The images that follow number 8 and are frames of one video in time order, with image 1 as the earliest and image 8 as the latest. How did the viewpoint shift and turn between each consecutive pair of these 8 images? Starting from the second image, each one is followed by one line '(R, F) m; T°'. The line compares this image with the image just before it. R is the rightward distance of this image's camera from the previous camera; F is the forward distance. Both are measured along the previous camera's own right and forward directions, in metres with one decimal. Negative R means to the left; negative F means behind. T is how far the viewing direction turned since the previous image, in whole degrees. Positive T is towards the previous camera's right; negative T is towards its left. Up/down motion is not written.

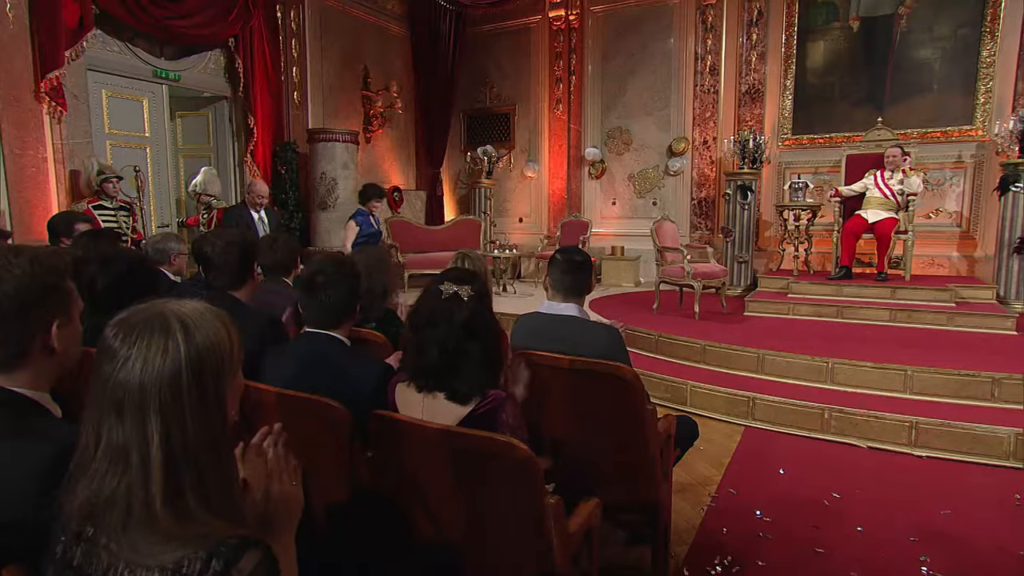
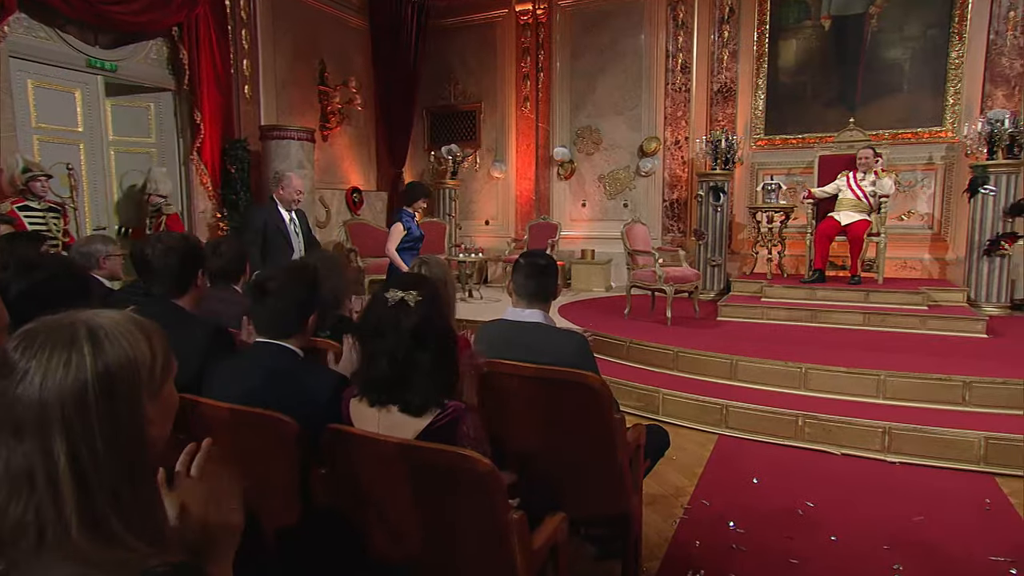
(0.0, +0.3) m; +3°
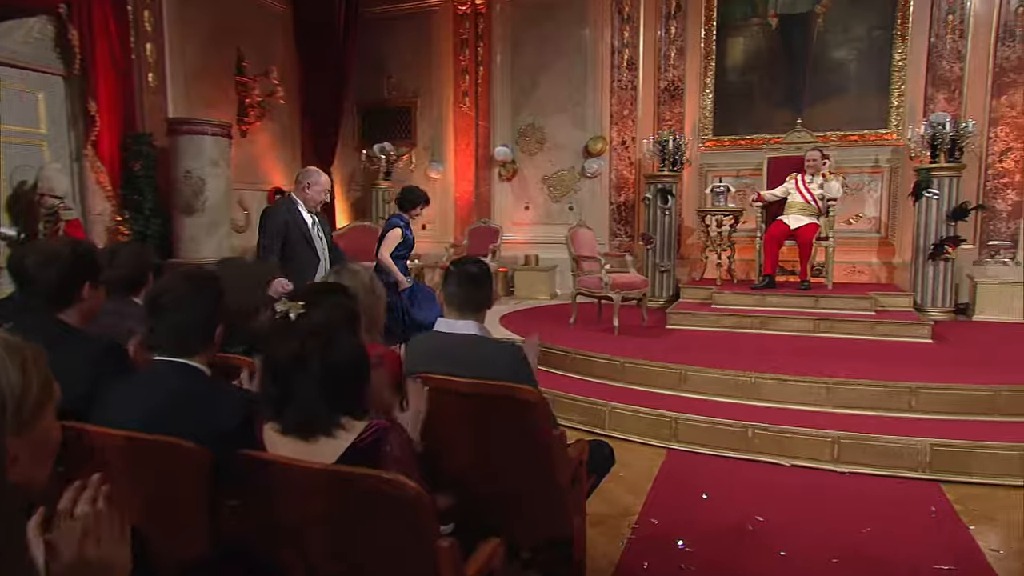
(+0.1, +0.4) m; +5°
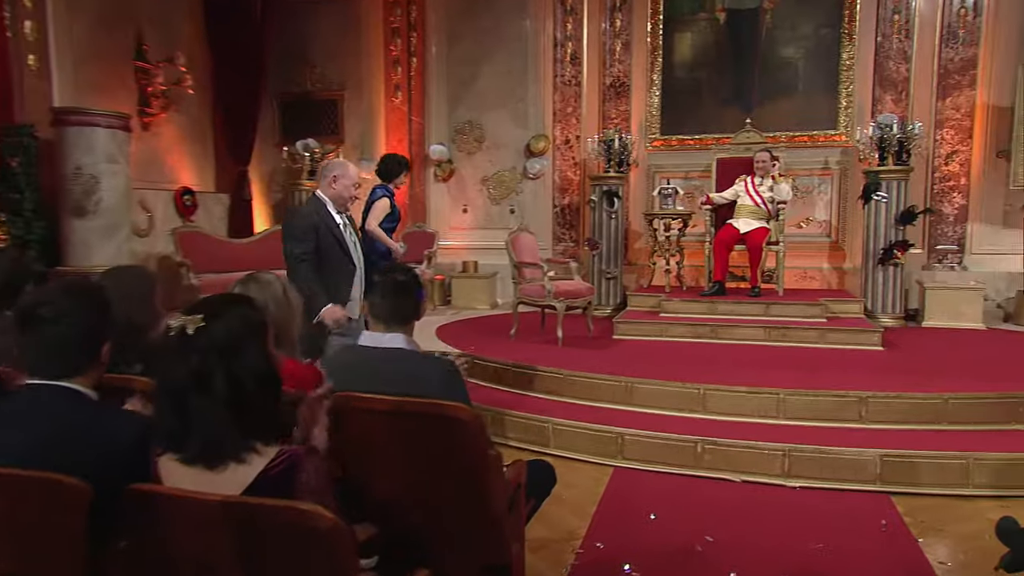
(+0.1, +0.4) m; +4°
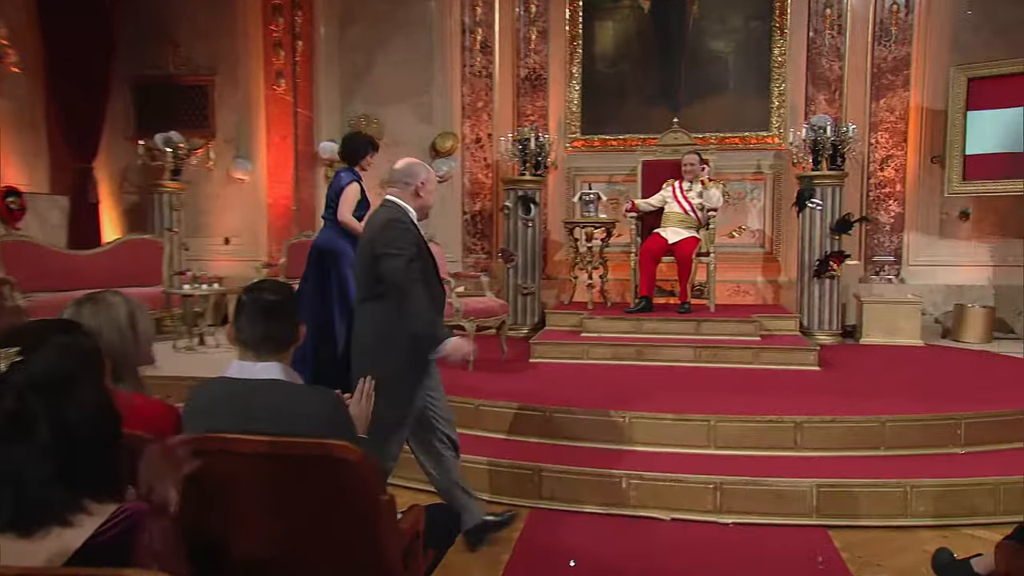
(+0.3, +0.7) m; +5°
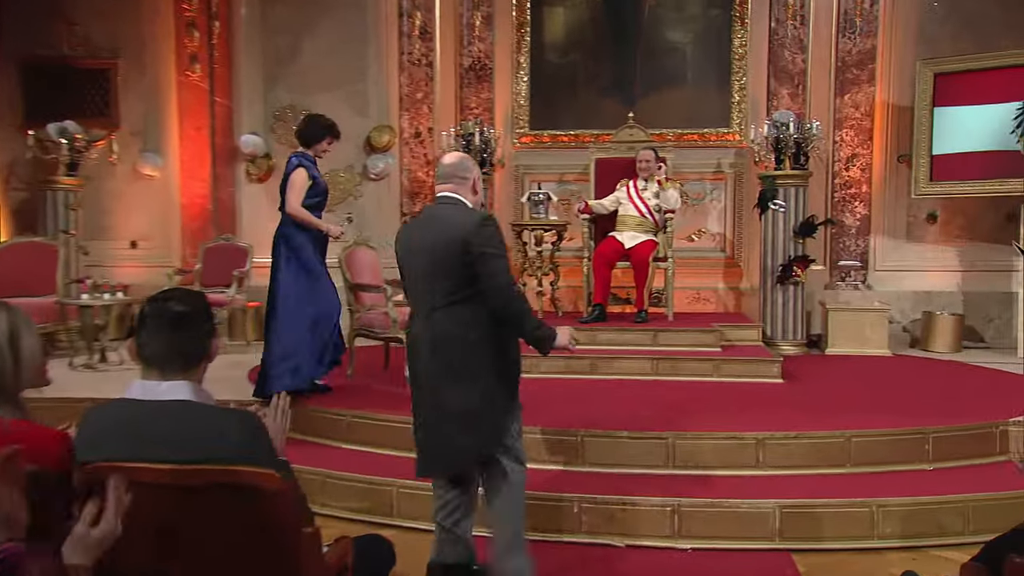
(+0.2, +0.4) m; +3°
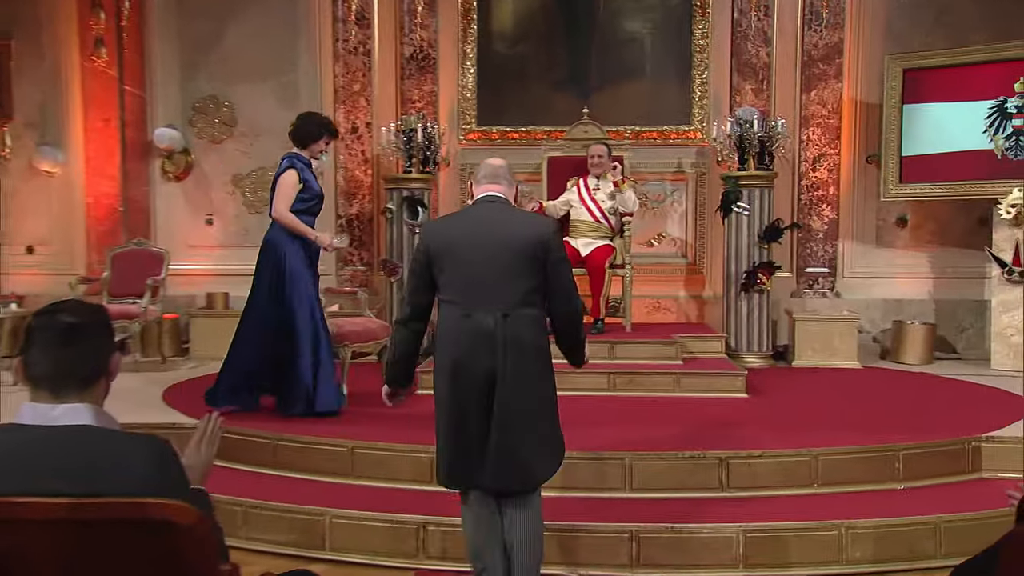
(+0.2, +0.4) m; +2°
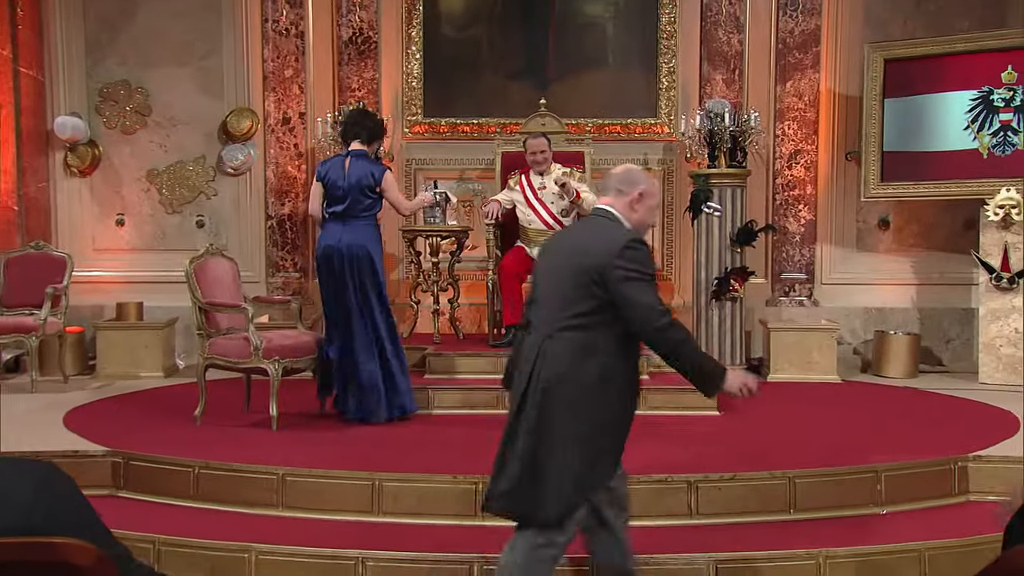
(+0.2, +0.4) m; +2°
